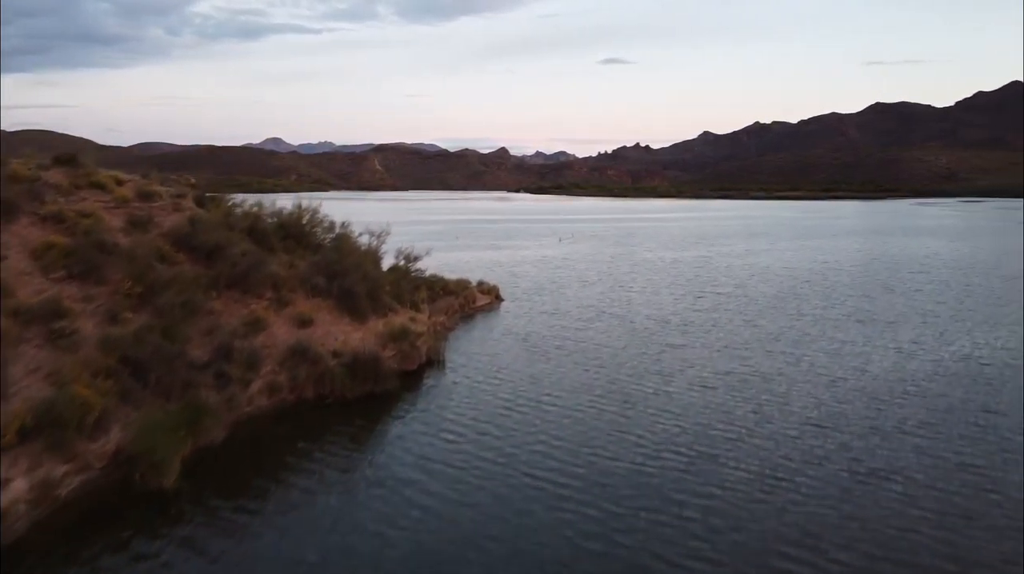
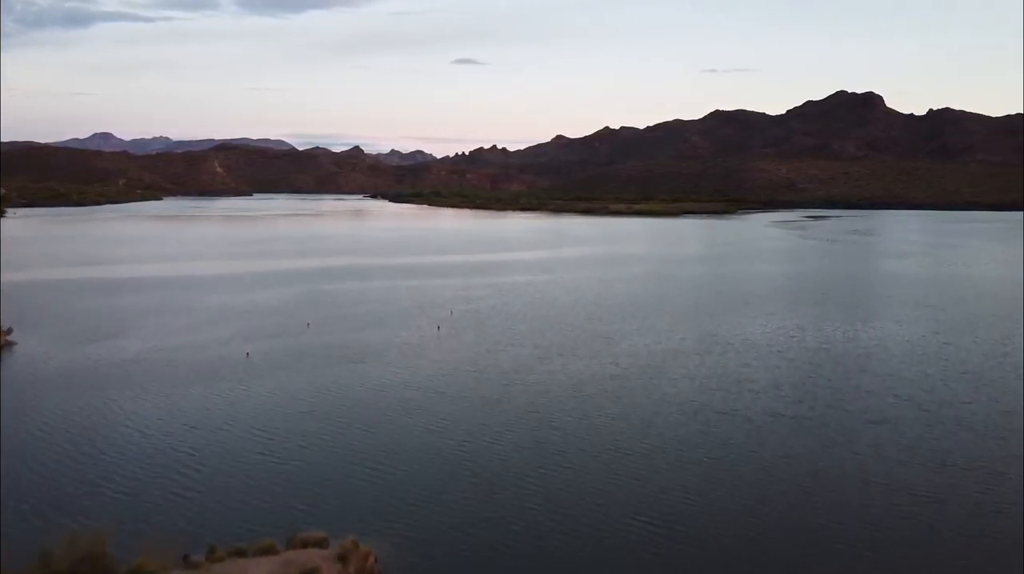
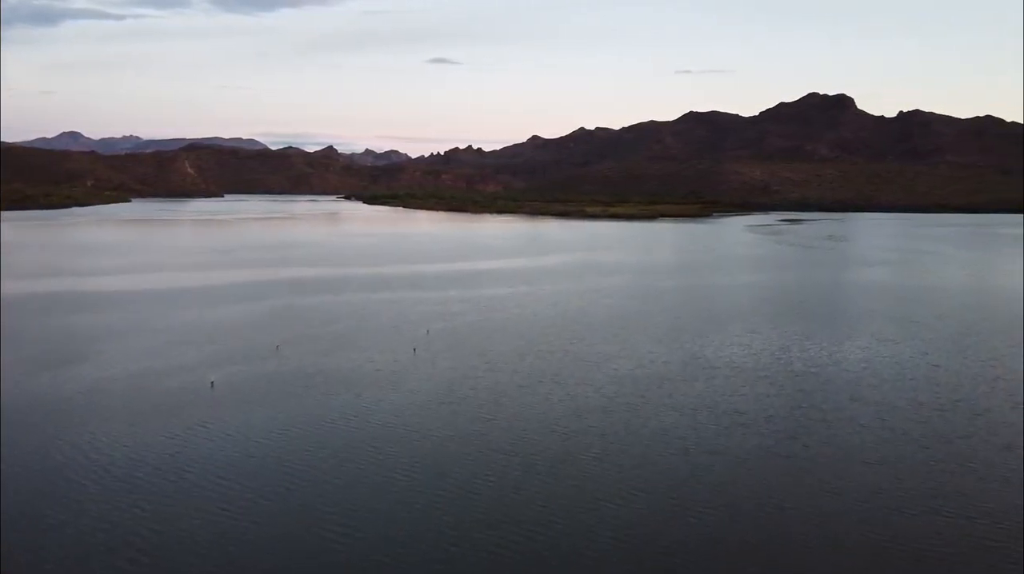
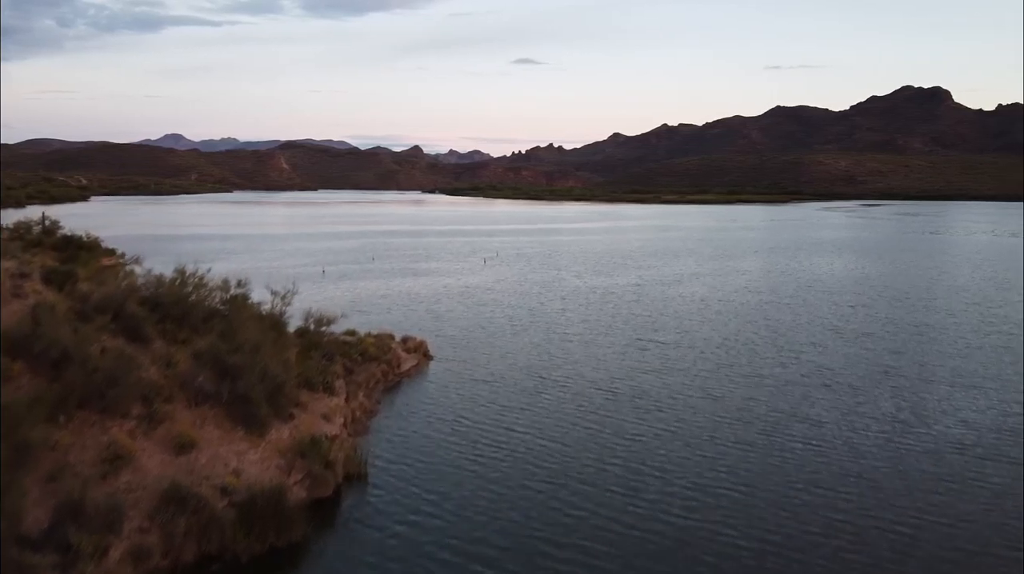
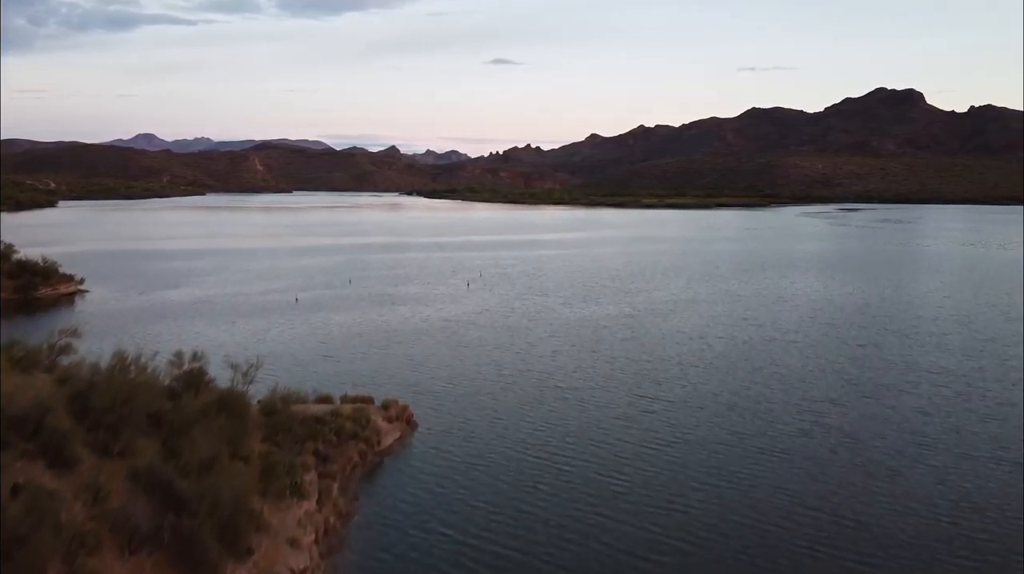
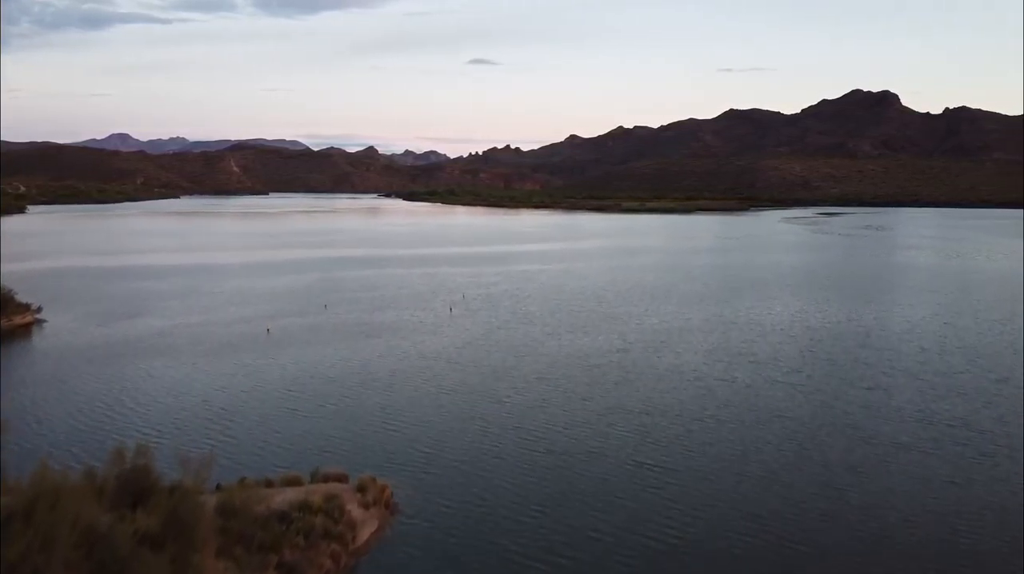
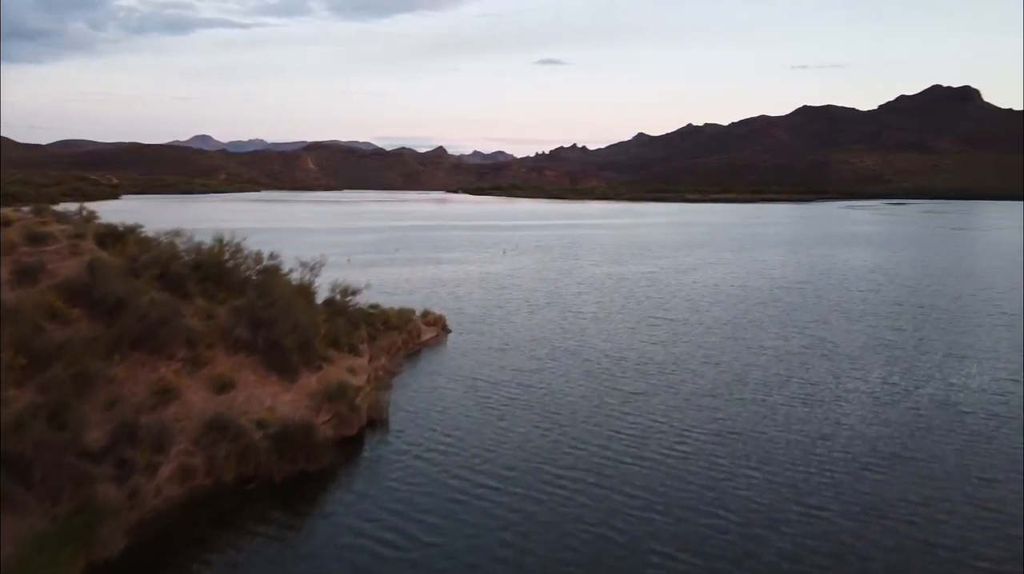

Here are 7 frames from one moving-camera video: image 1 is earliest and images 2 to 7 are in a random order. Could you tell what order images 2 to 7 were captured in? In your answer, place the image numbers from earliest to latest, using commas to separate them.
7, 4, 5, 6, 2, 3
